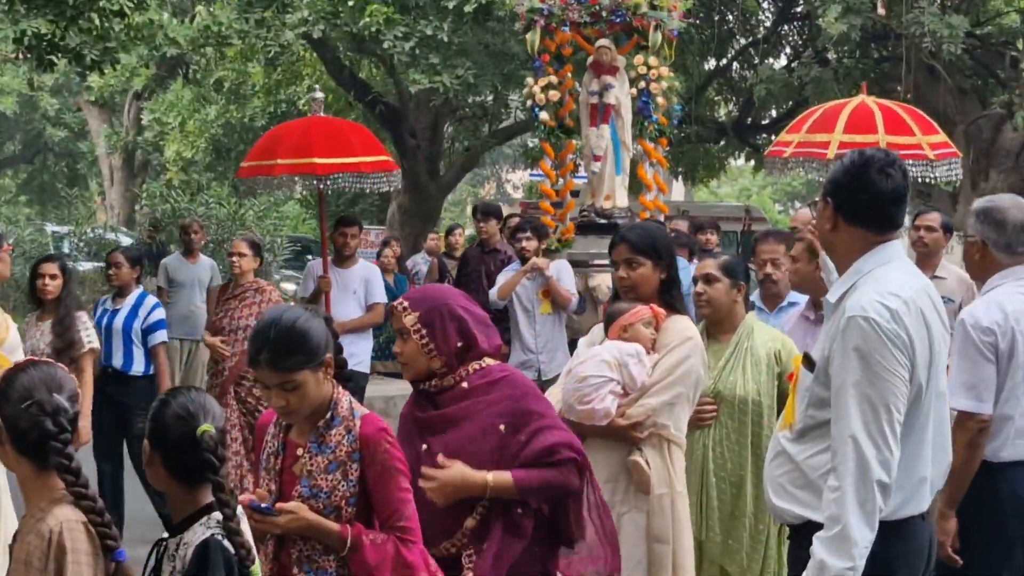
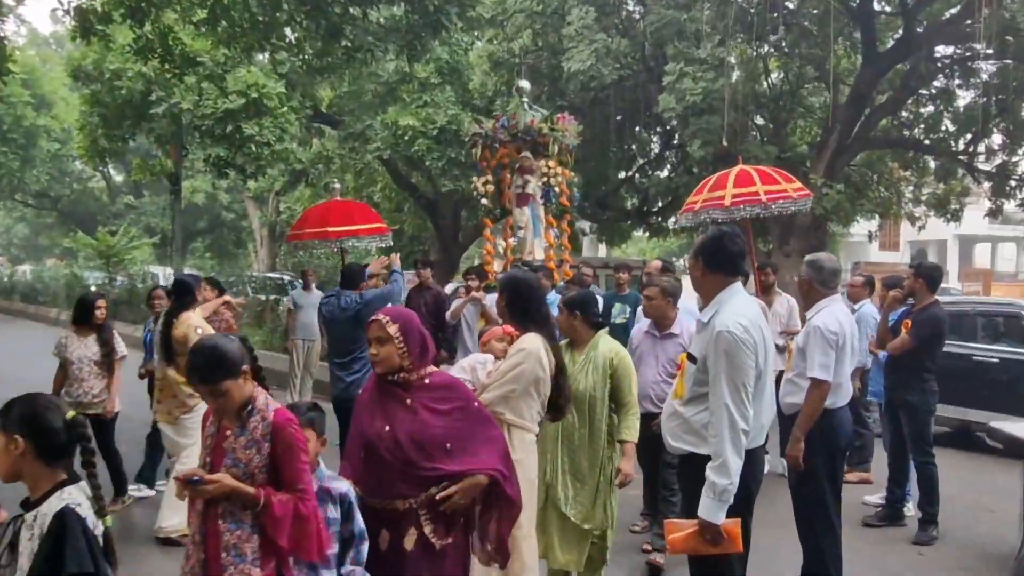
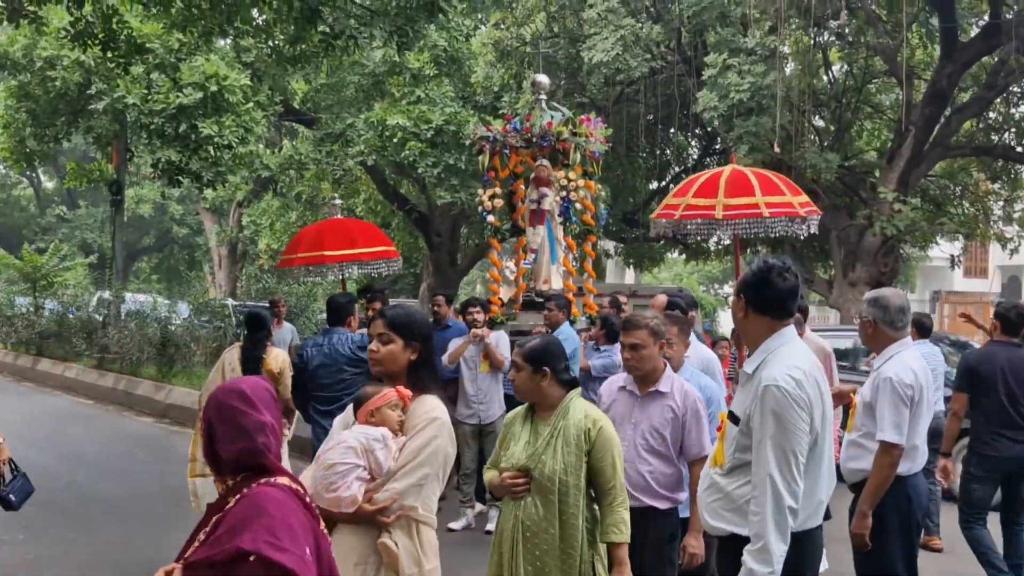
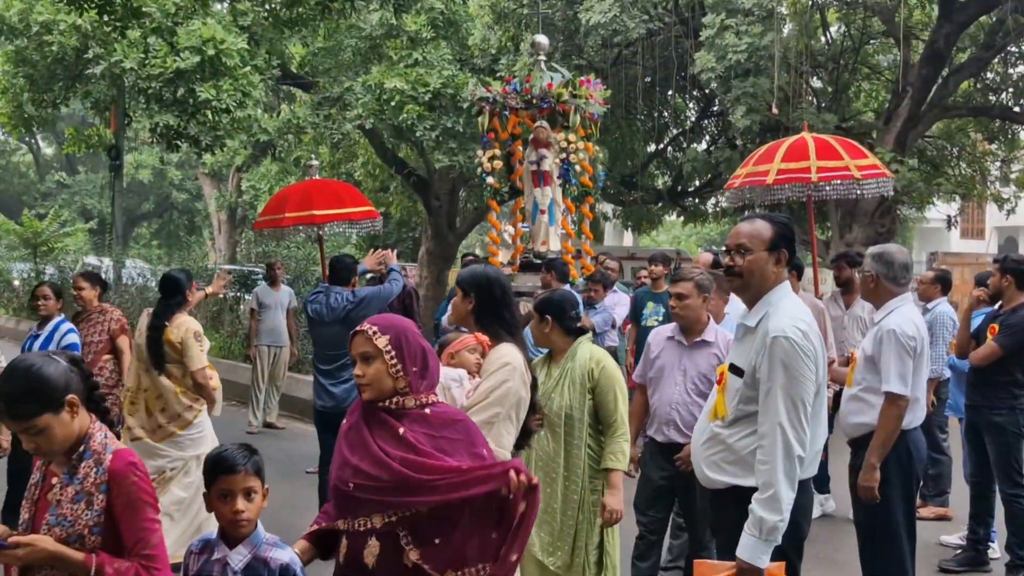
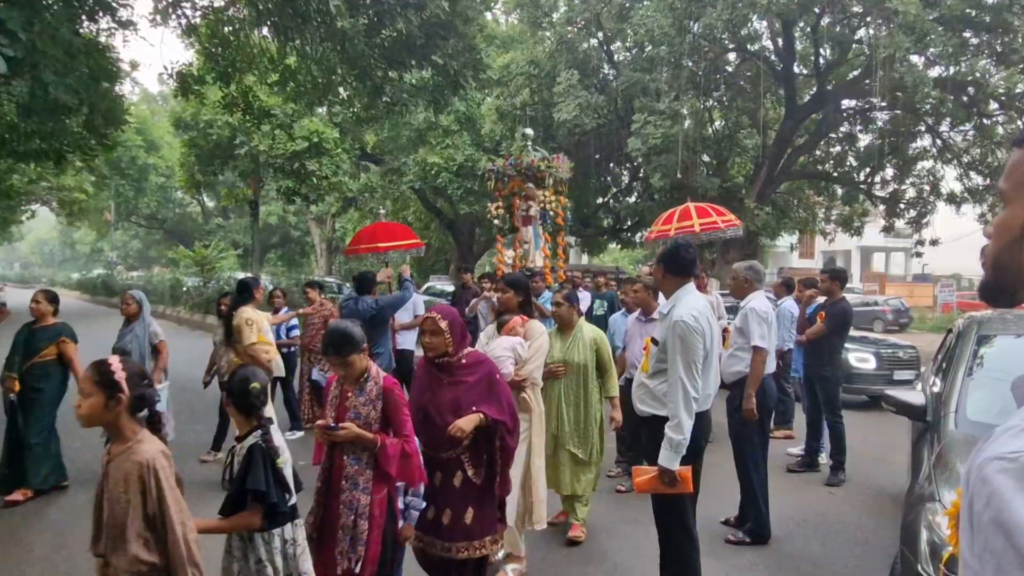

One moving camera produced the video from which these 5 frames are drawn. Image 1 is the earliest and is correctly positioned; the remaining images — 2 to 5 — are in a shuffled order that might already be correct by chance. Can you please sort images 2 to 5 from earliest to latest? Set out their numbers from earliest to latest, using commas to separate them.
5, 2, 4, 3
